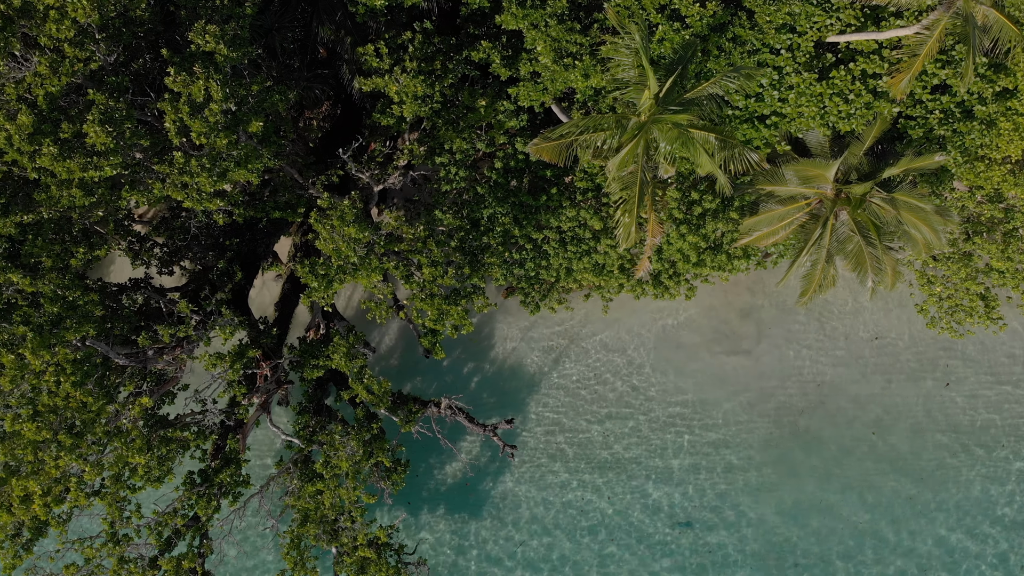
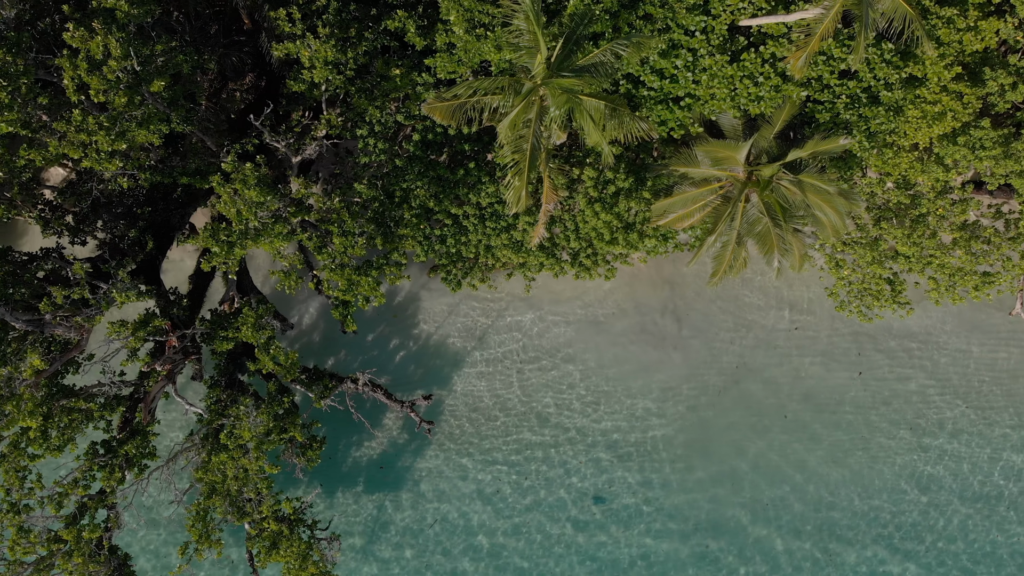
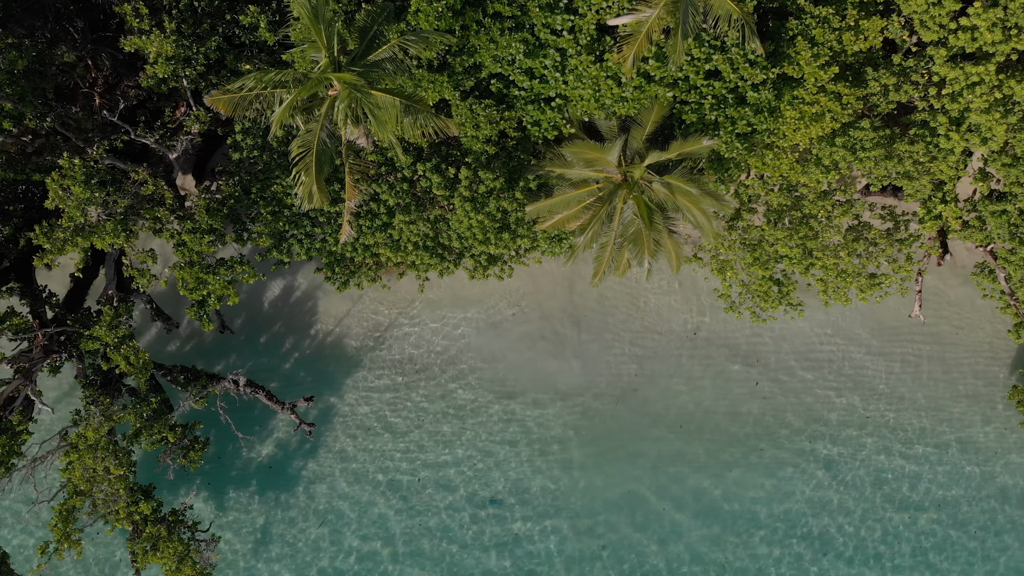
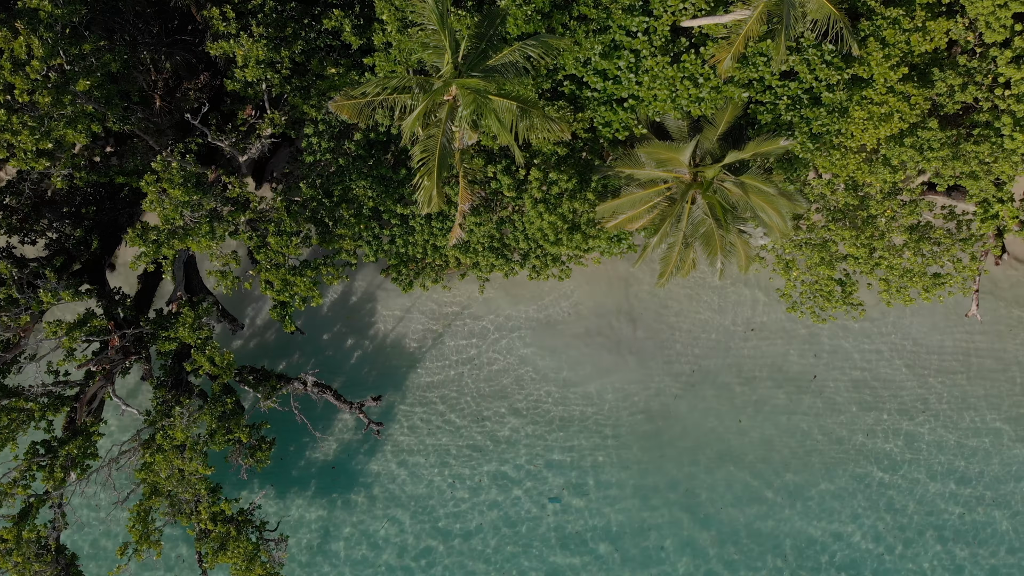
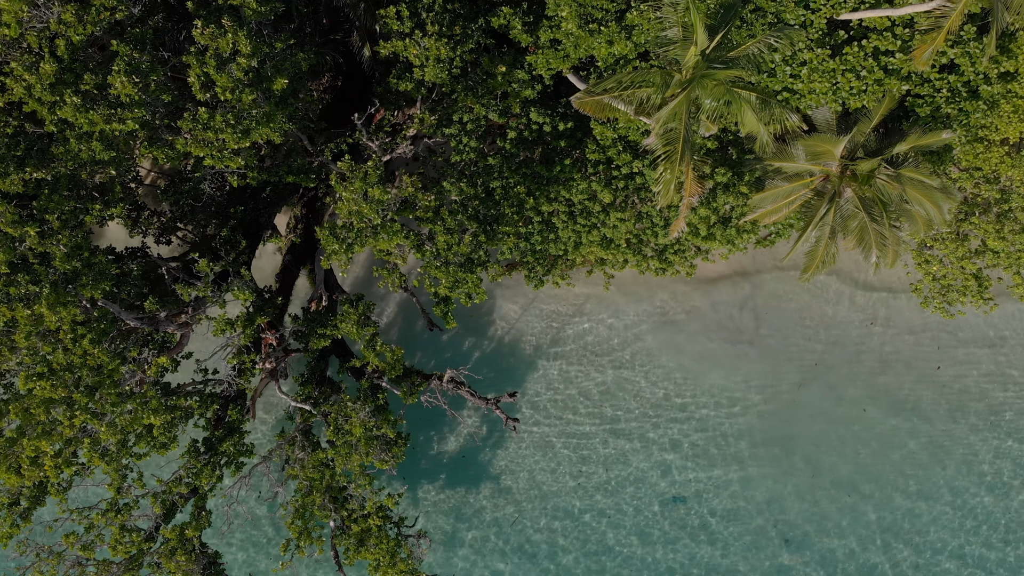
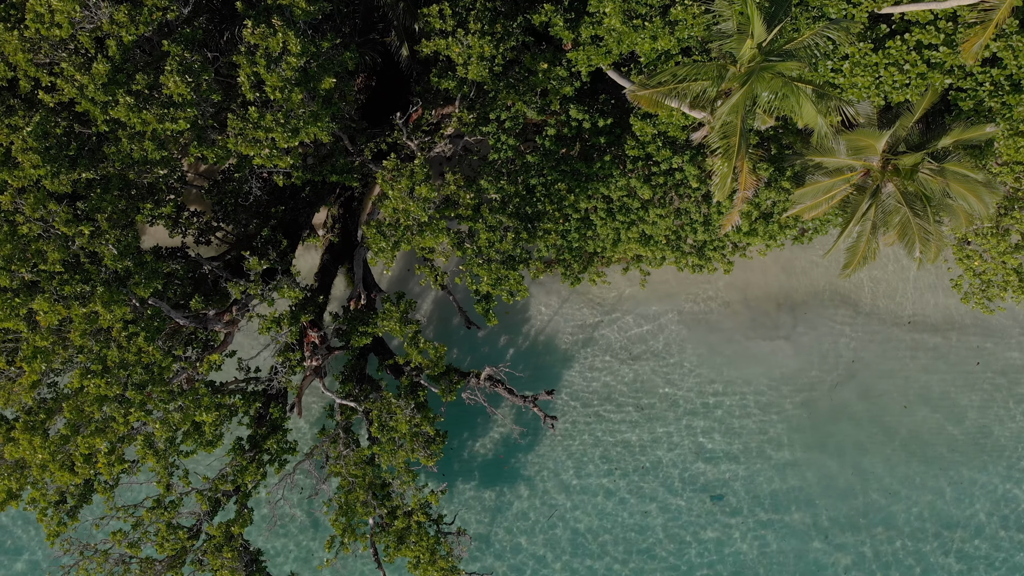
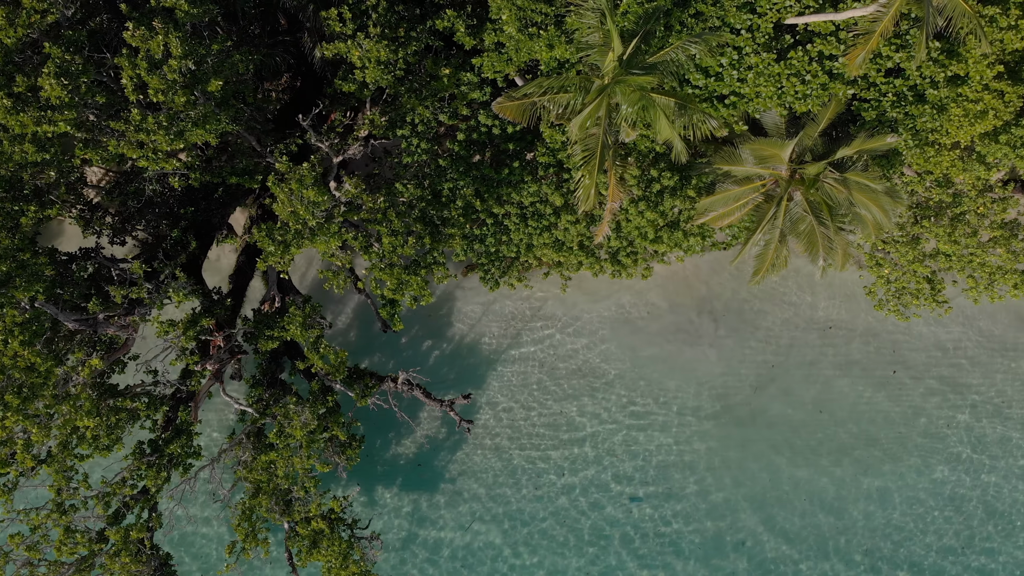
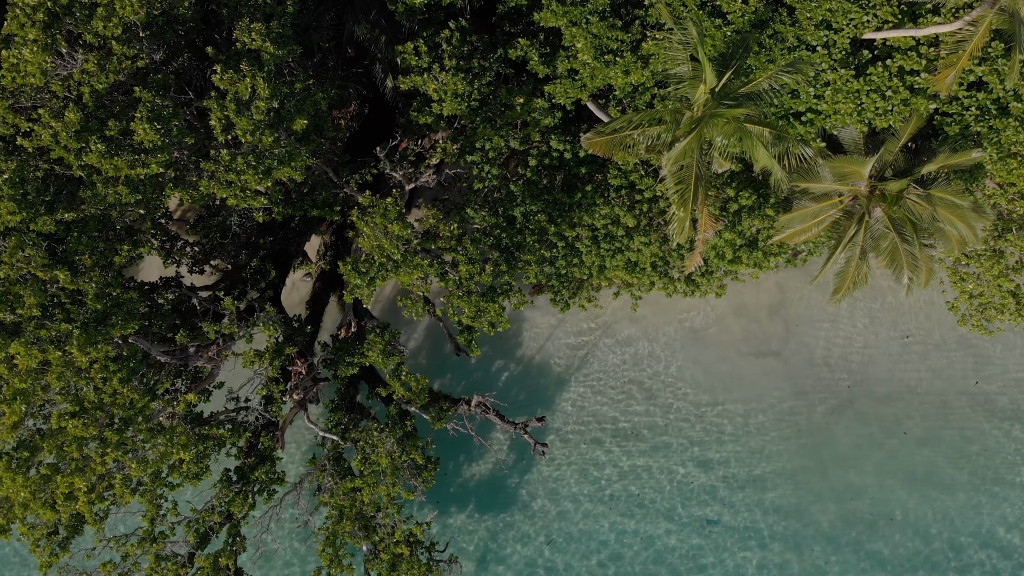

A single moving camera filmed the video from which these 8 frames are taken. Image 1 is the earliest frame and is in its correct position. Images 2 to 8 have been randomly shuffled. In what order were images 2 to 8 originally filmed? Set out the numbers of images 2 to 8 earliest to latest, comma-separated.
8, 6, 5, 7, 2, 4, 3
